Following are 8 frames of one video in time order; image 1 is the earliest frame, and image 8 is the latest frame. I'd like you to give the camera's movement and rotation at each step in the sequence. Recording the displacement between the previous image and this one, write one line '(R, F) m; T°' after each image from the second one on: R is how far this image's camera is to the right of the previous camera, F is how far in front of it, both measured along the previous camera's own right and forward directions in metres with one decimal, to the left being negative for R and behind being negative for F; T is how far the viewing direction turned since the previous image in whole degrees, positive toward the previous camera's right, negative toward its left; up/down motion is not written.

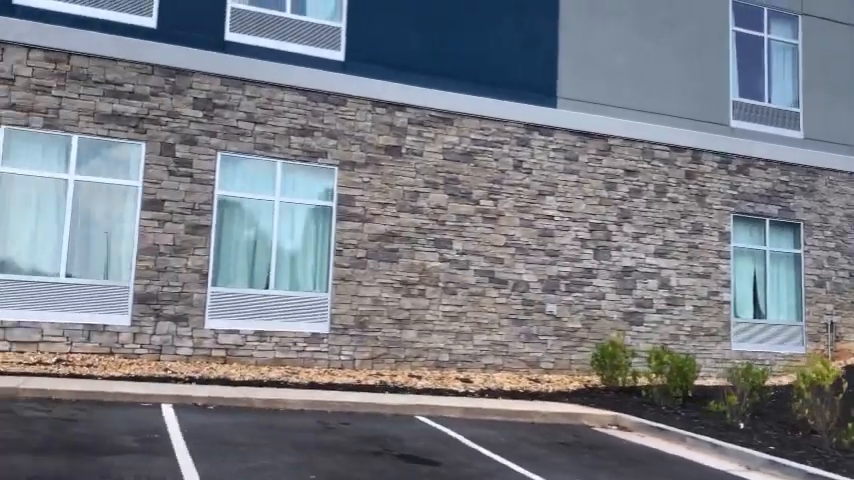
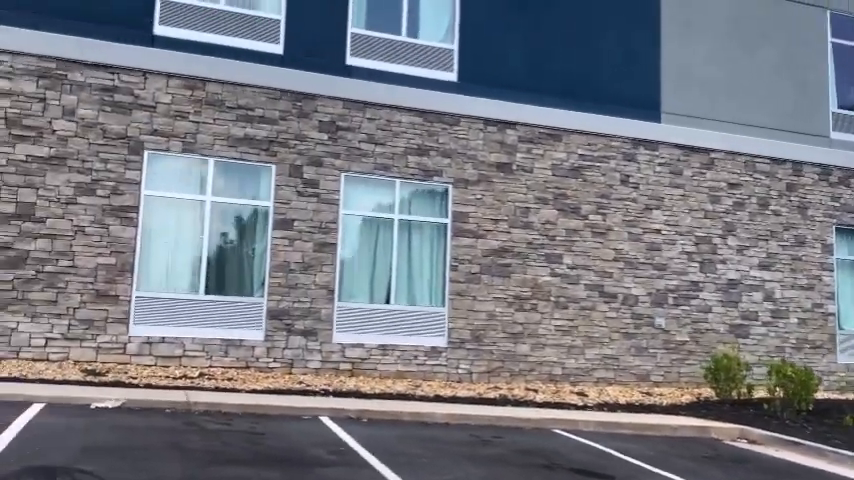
(-1.3, -0.4) m; -3°
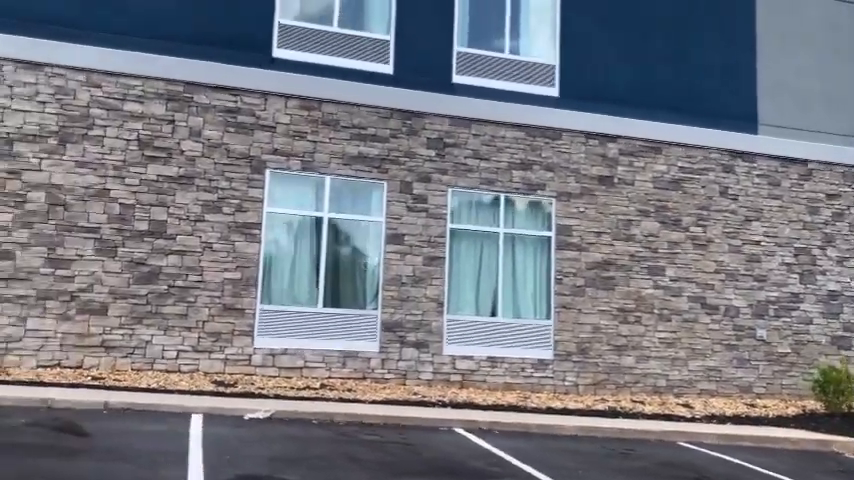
(-1.1, -0.3) m; -3°
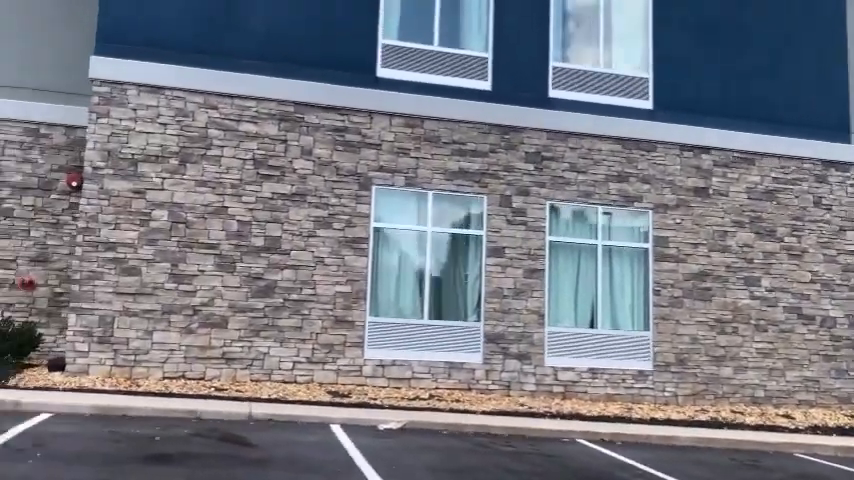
(-1.1, -0.3) m; -3°
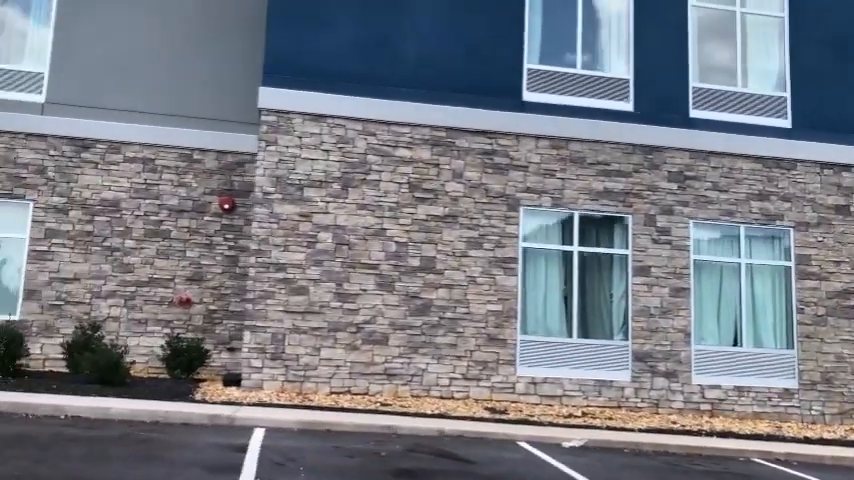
(-1.6, -0.4) m; -4°
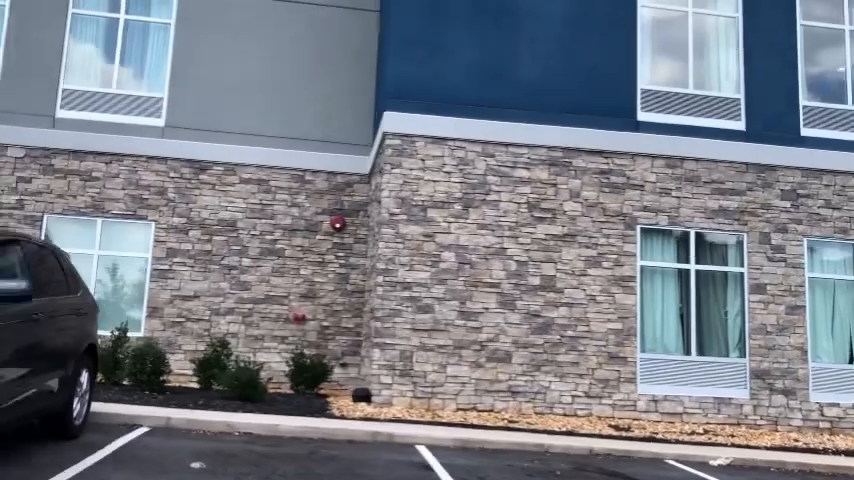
(-1.5, -0.3) m; -2°
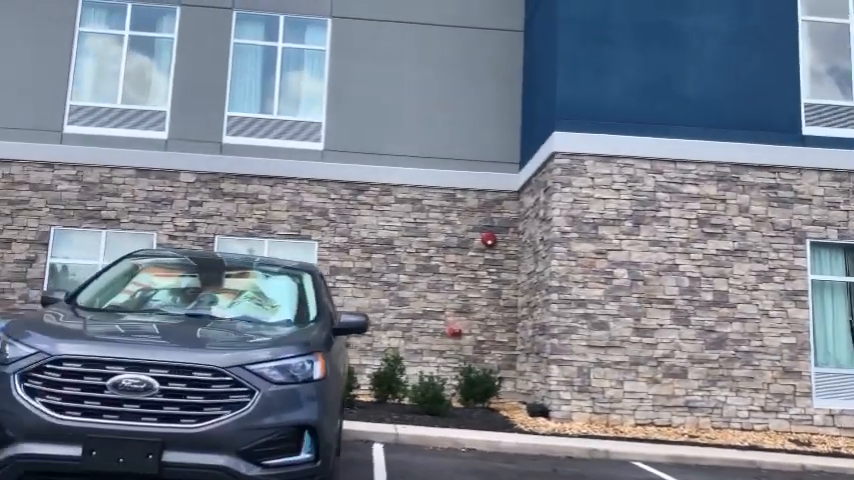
(-2.0, -0.4) m; -4°
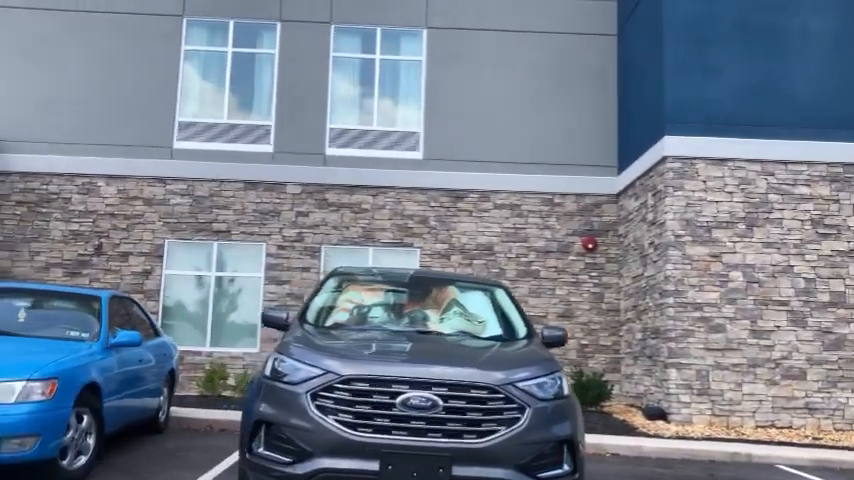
(-1.2, -0.3) m; -3°
